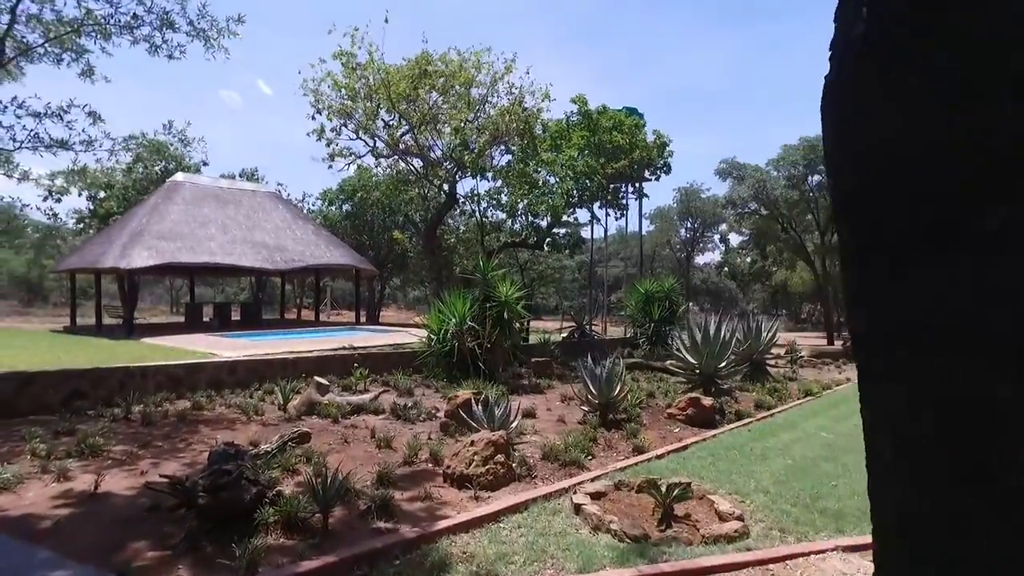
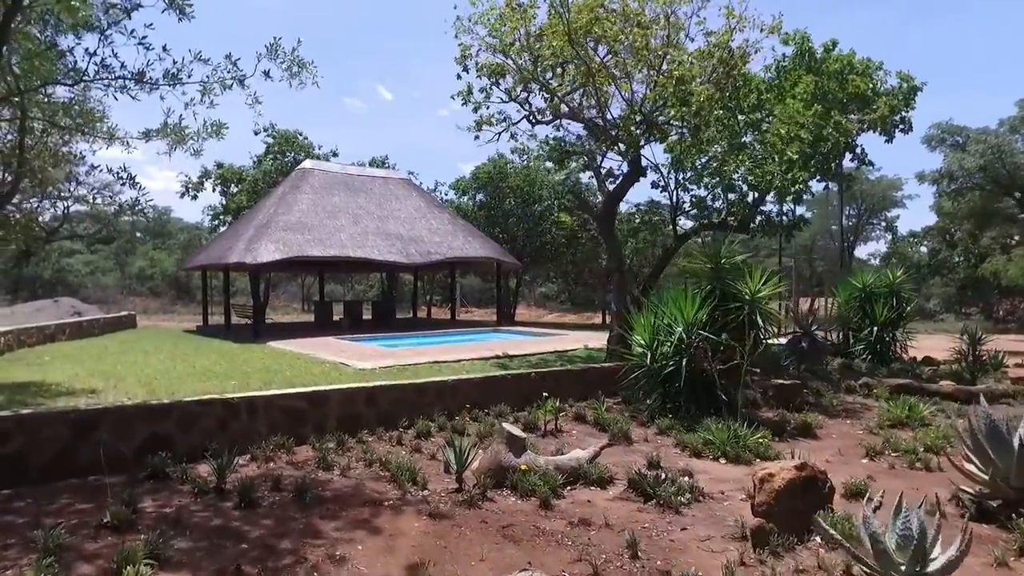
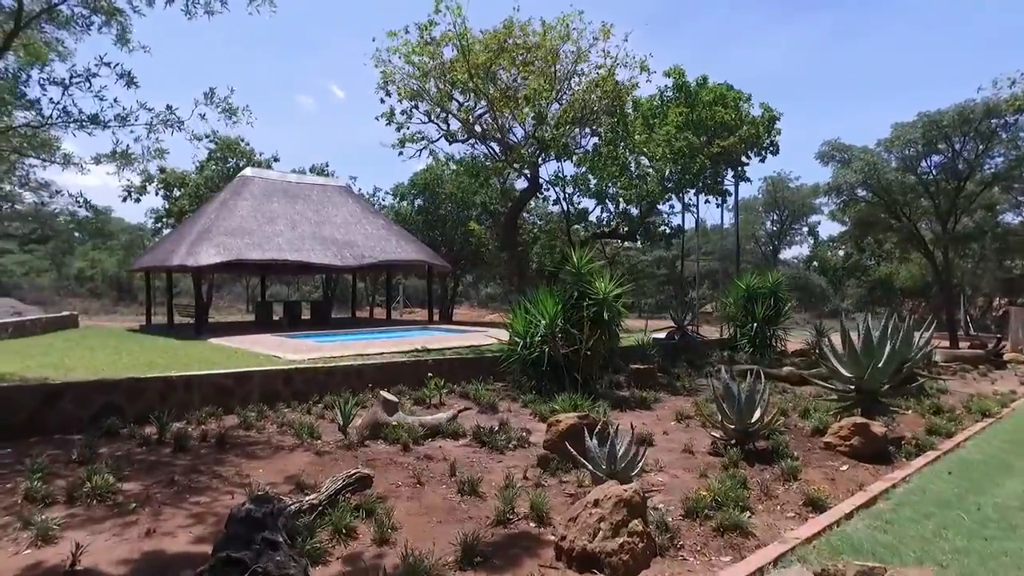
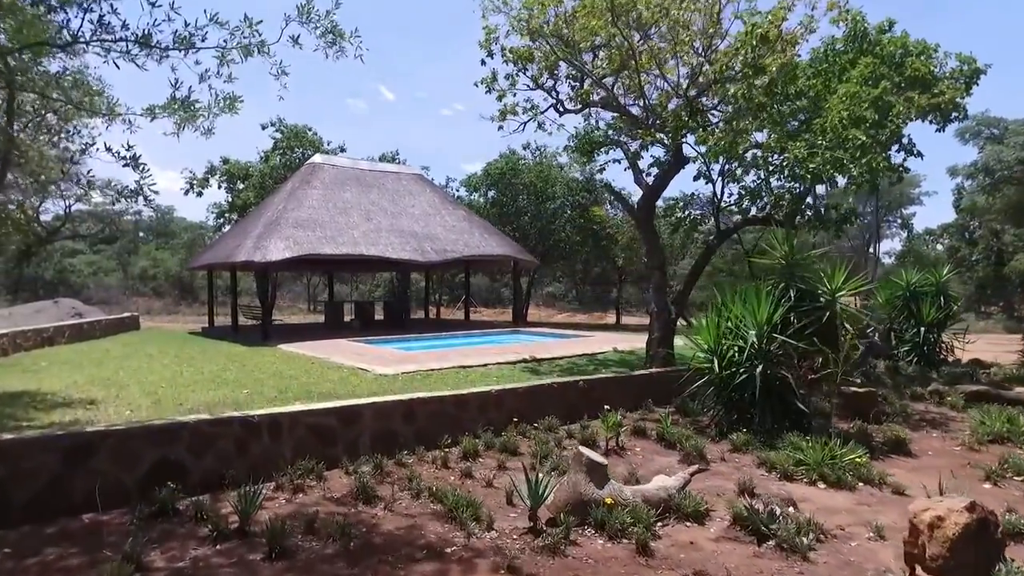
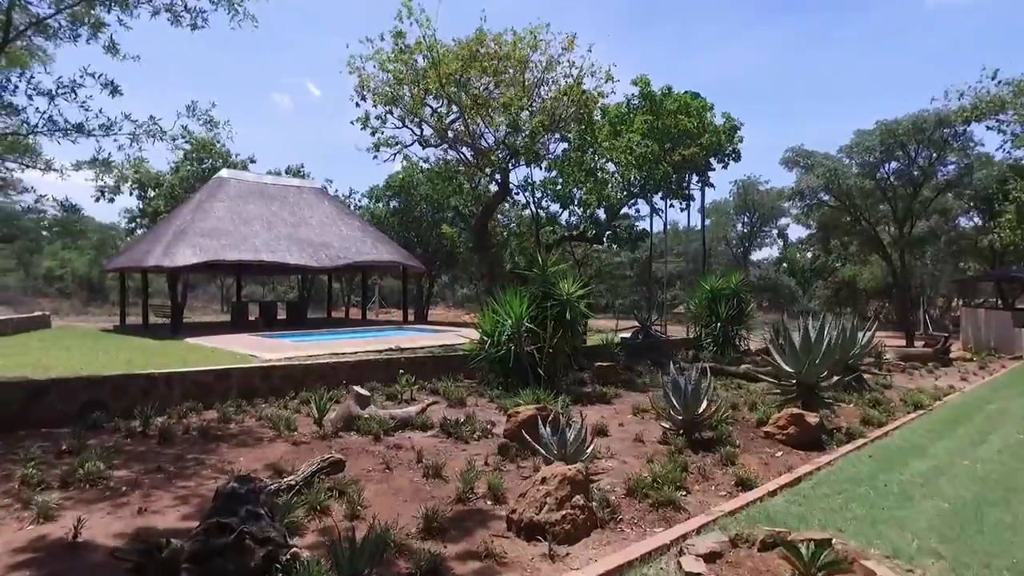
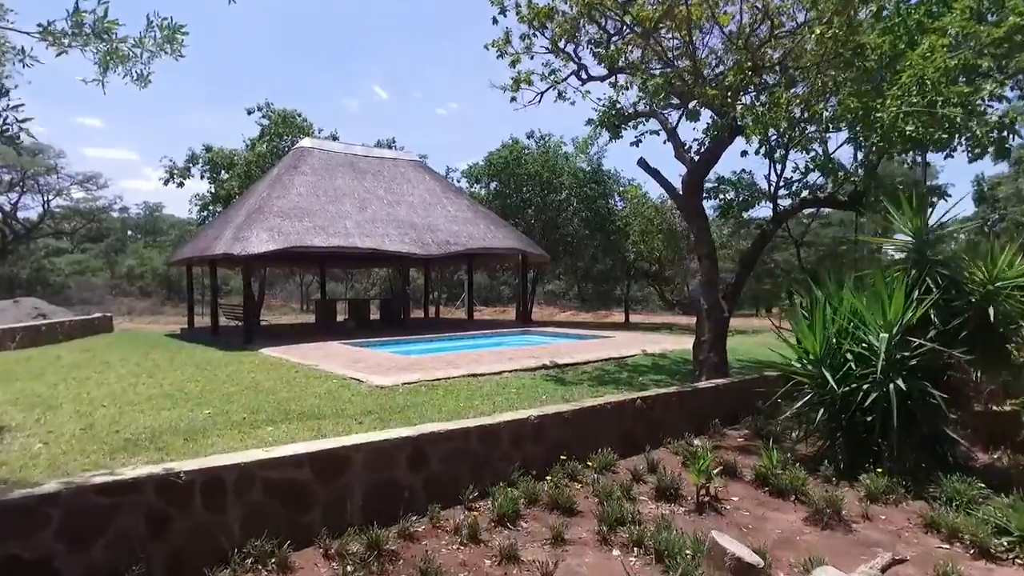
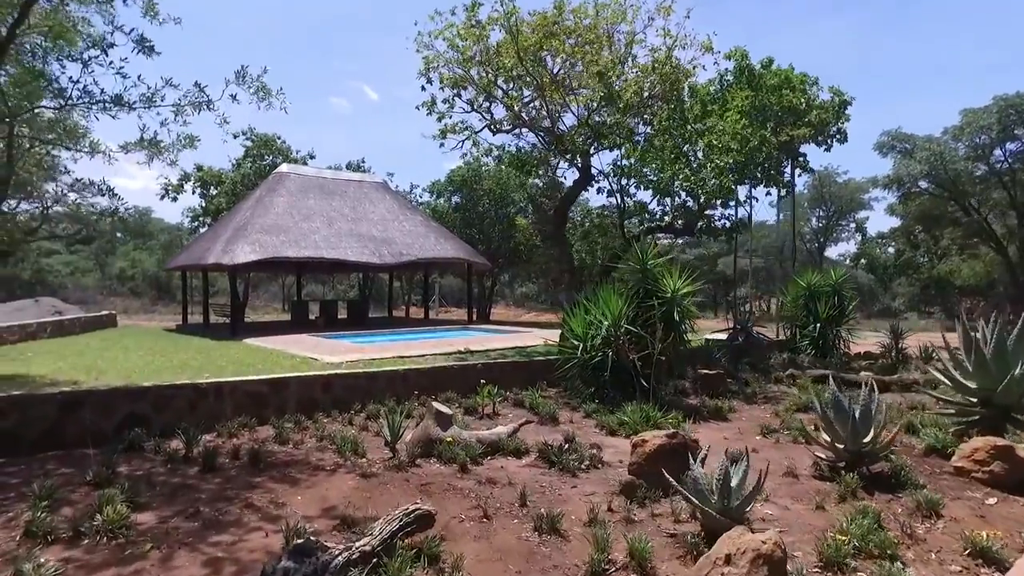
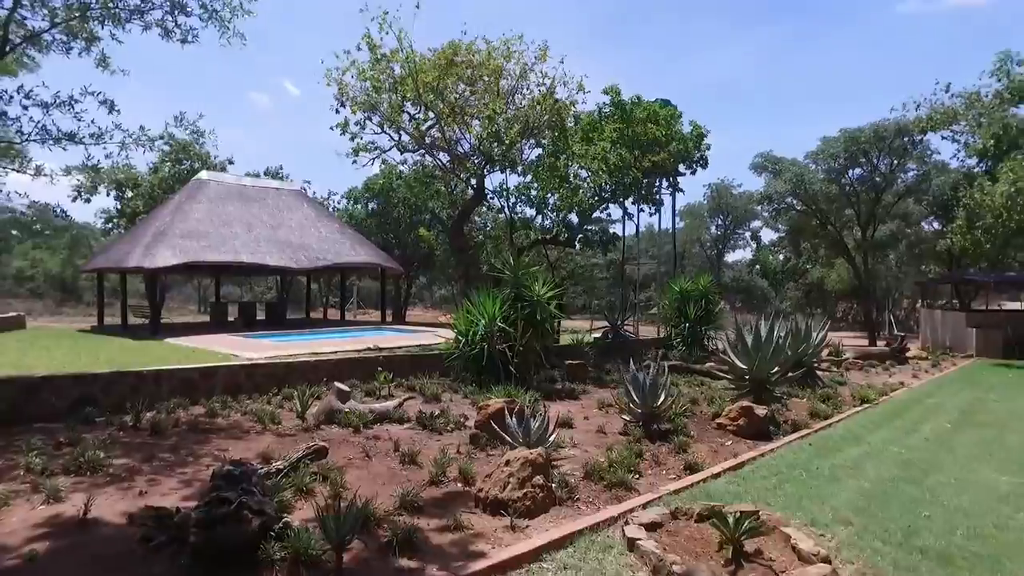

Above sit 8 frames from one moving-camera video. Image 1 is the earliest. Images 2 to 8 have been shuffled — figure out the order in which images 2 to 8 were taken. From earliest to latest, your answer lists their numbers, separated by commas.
8, 5, 3, 7, 2, 4, 6
